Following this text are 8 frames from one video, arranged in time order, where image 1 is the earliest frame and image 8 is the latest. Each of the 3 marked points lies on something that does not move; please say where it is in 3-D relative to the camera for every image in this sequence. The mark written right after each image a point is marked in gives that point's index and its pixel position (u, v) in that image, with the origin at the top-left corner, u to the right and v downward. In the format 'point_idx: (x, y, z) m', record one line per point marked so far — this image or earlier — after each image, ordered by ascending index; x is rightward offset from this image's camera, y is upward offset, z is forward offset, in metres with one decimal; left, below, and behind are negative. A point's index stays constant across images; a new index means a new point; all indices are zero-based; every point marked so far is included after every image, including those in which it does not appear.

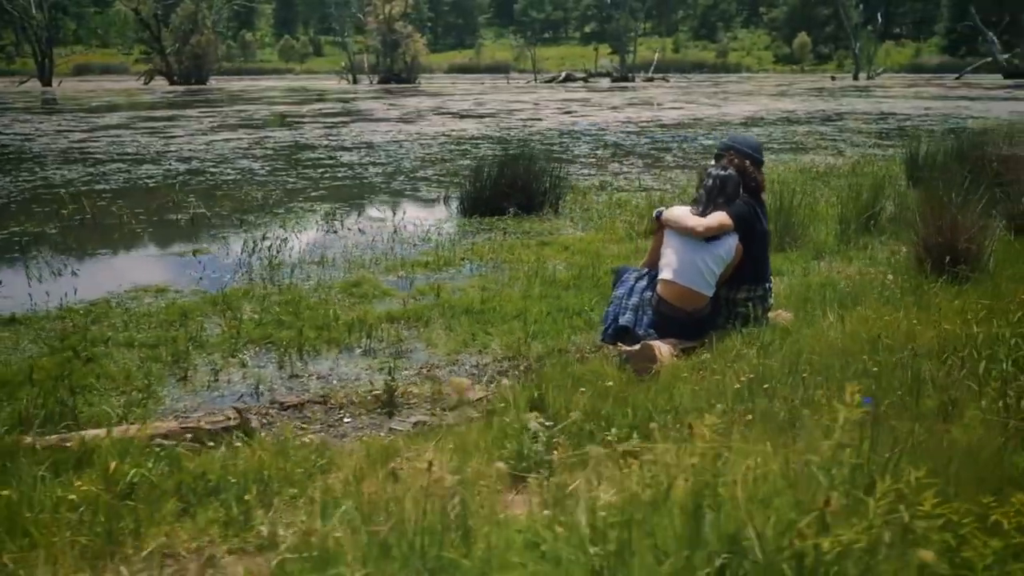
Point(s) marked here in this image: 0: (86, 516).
0: (-1.2, -0.7, +2.9) m
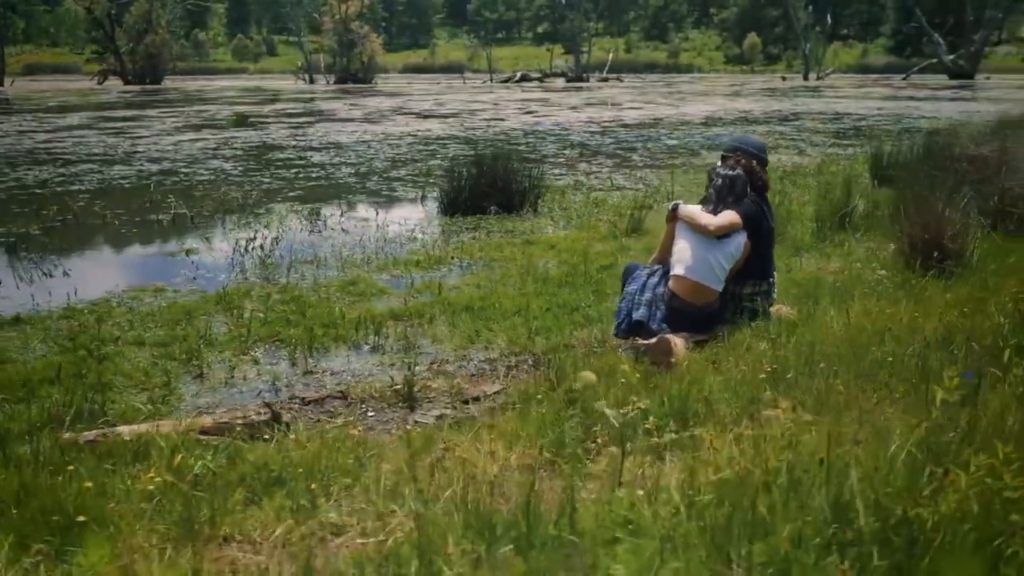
0: (-1.0, -0.6, +3.0) m
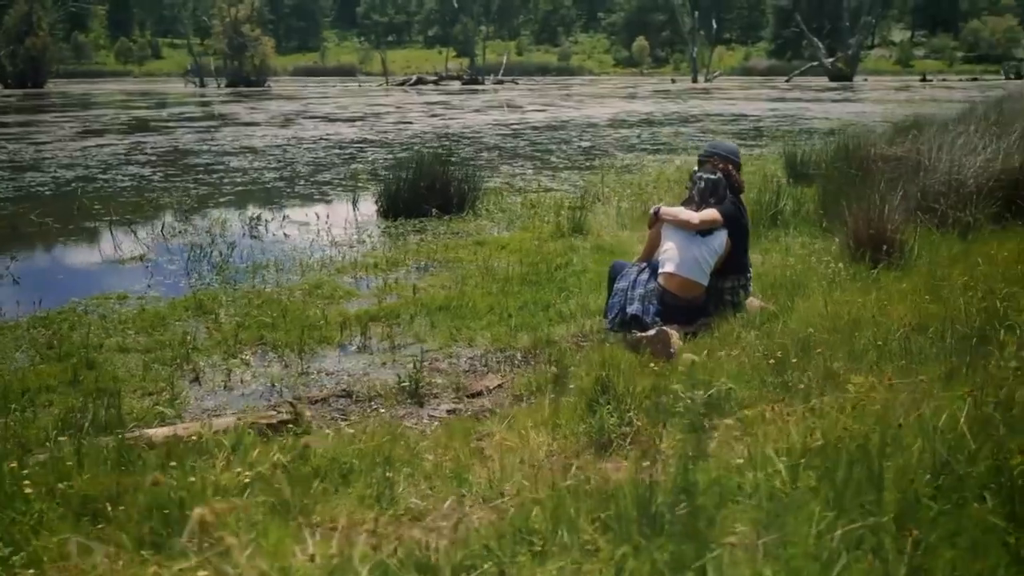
0: (-0.8, -0.6, +3.1) m
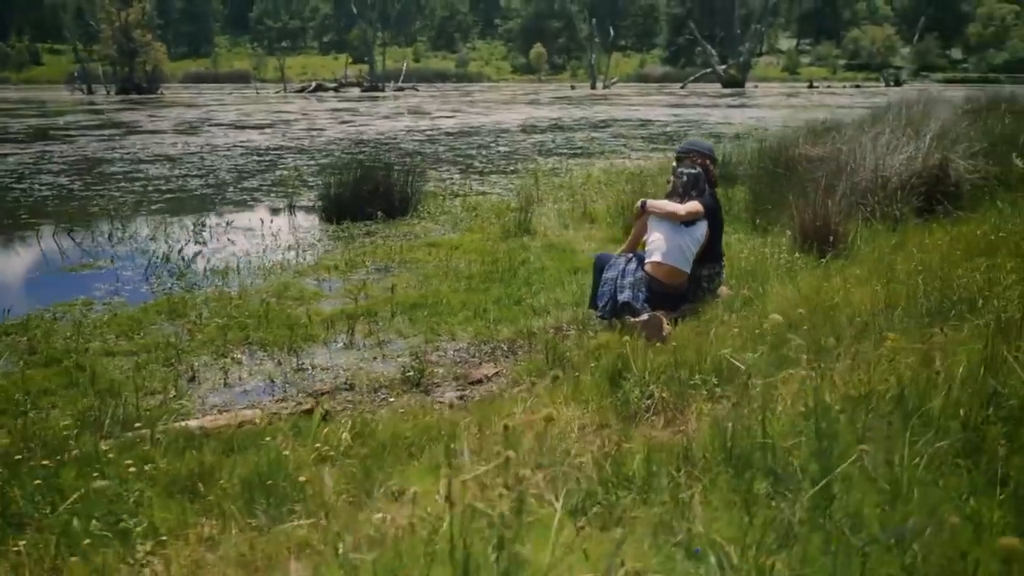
0: (-0.6, -0.6, +3.4) m
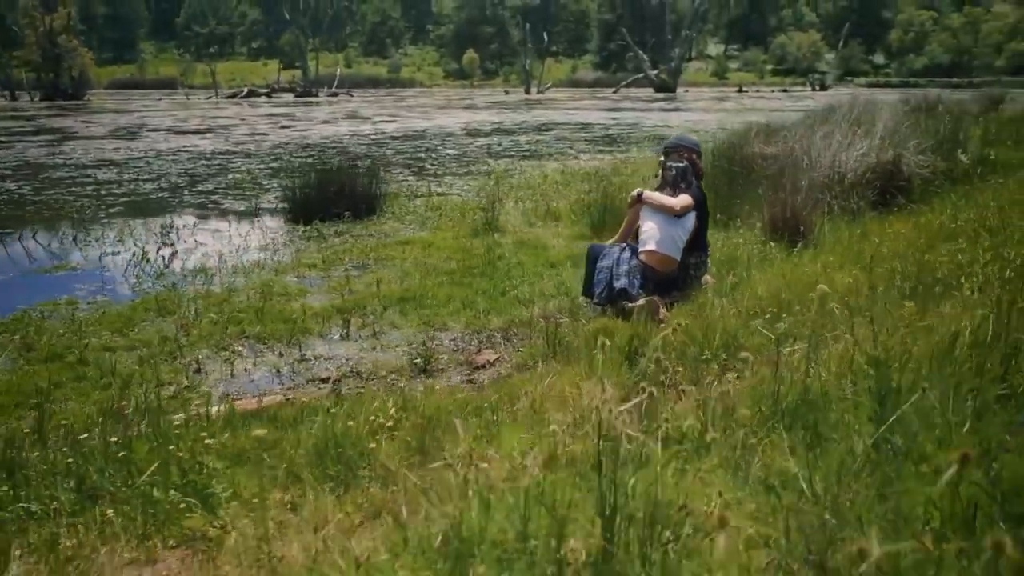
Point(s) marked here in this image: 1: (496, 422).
0: (-0.4, -0.5, +3.6) m
1: (-0.1, -0.5, +3.8) m
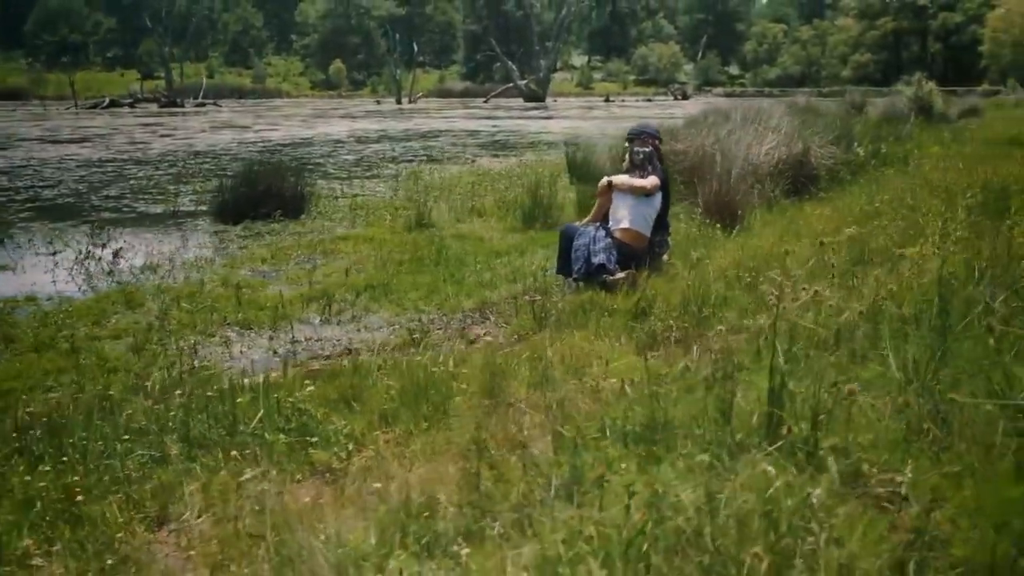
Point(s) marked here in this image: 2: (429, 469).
0: (-0.2, -0.4, +3.9) m
1: (+0.1, -0.3, +4.2) m
2: (-0.2, -0.5, +2.9) m
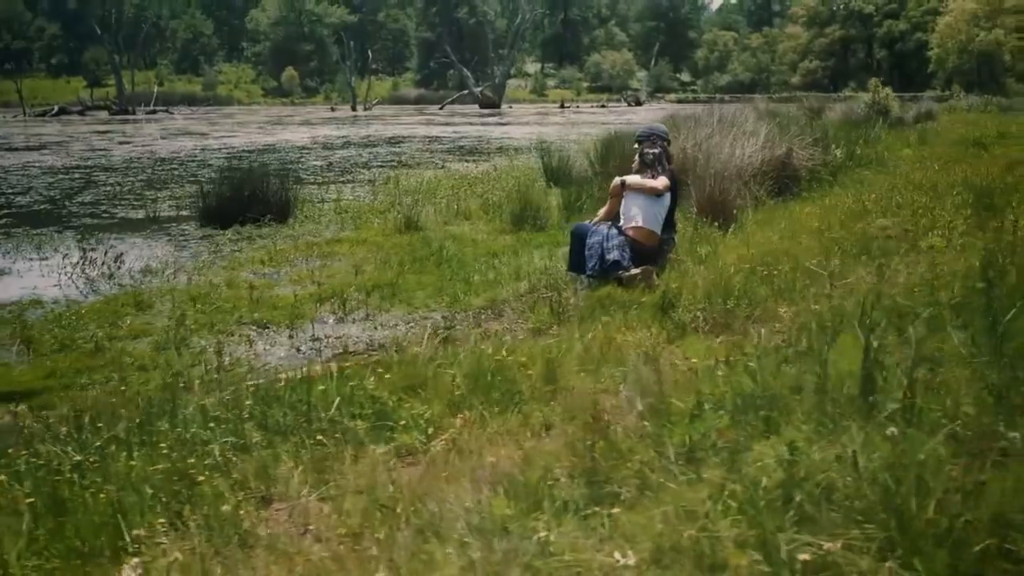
0: (0.0, -0.3, +4.0) m
1: (+0.3, -0.3, +4.3) m
2: (0.0, -0.5, +3.0) m
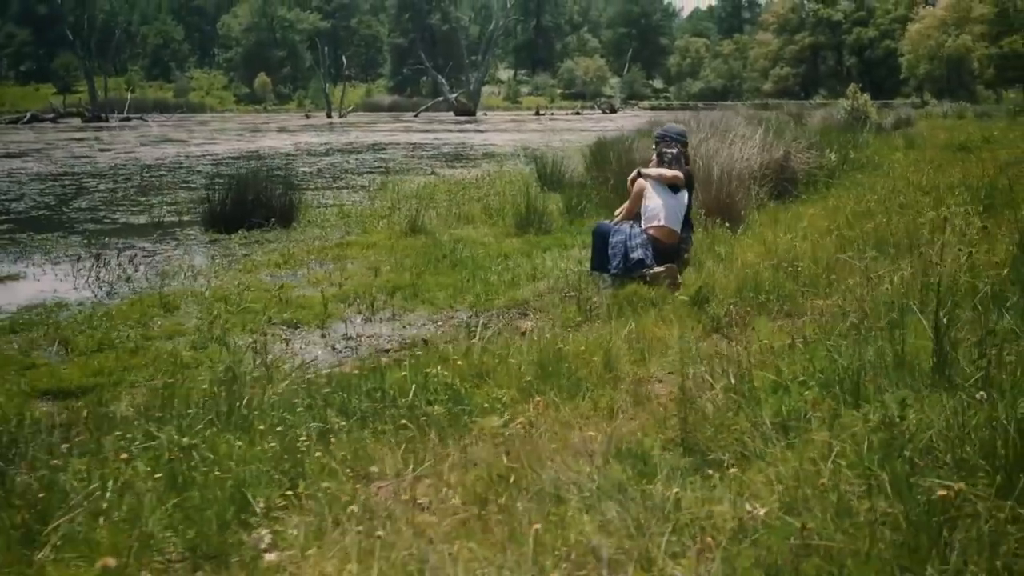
0: (+0.3, -0.3, +4.2) m
1: (+0.6, -0.3, +4.5) m
2: (+0.3, -0.4, +3.2) m
